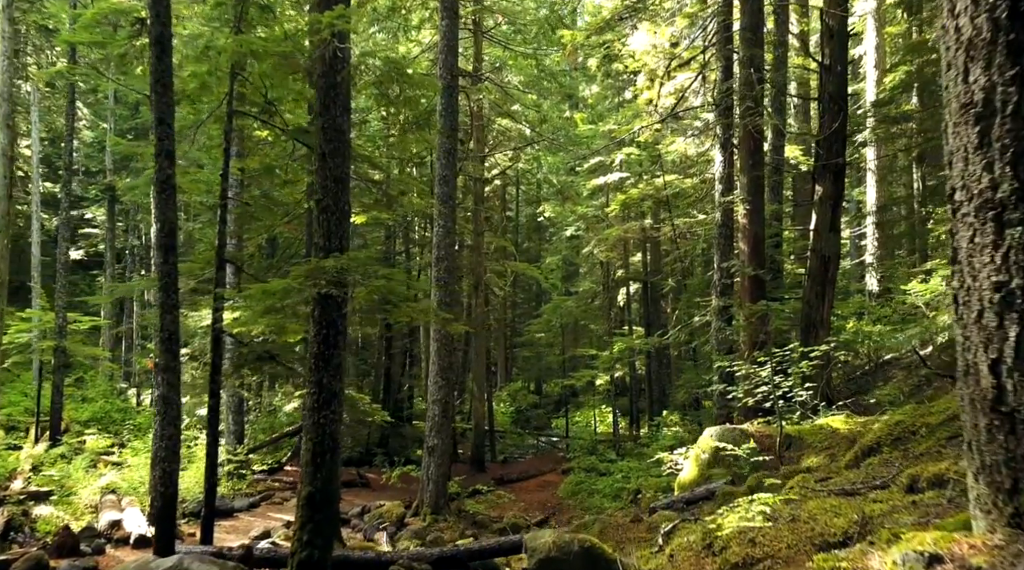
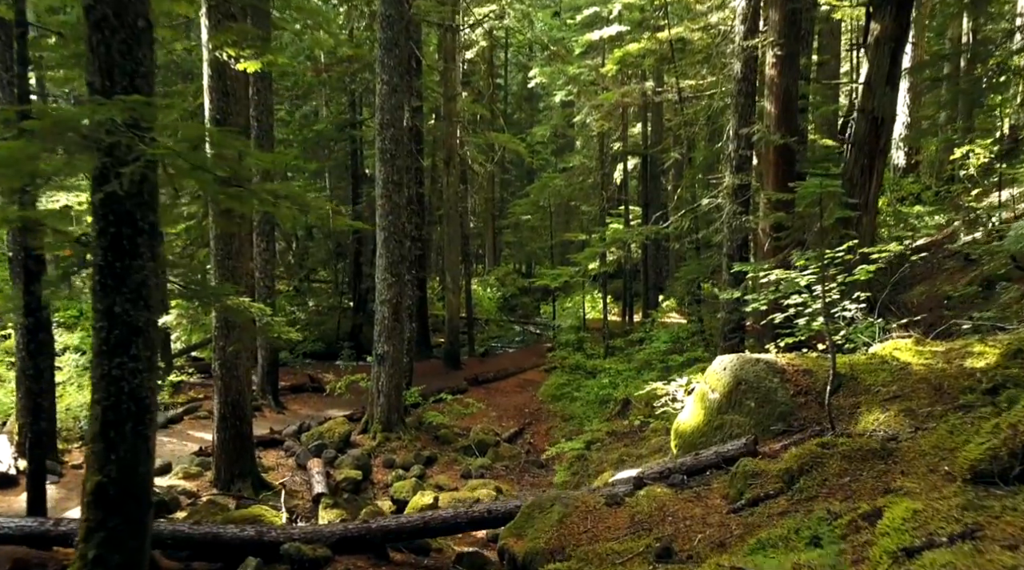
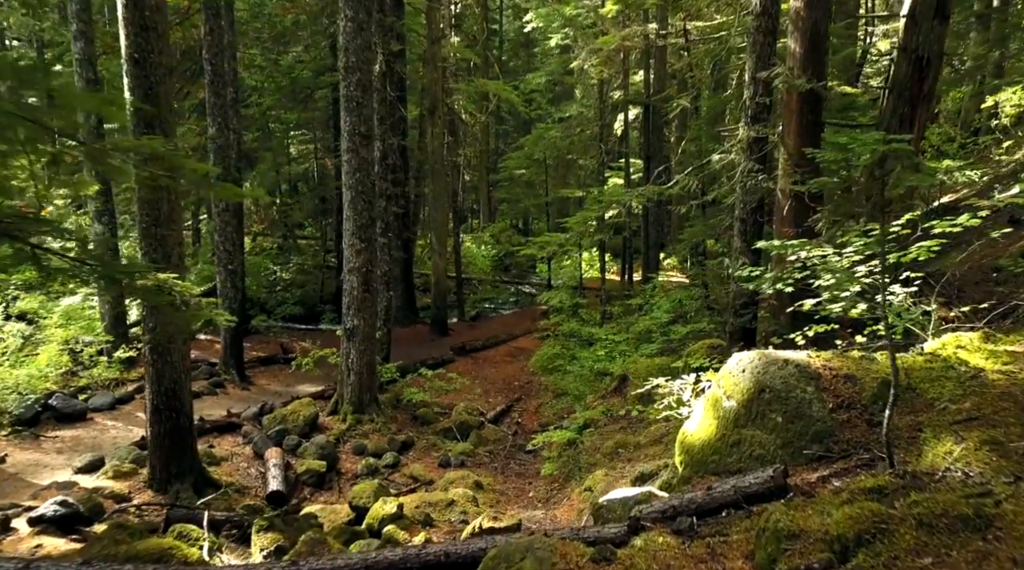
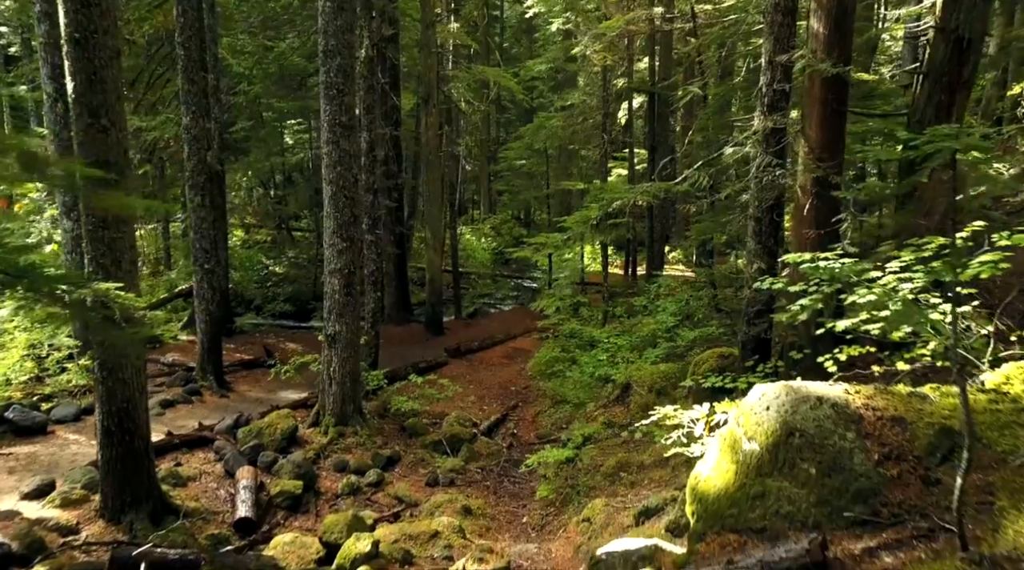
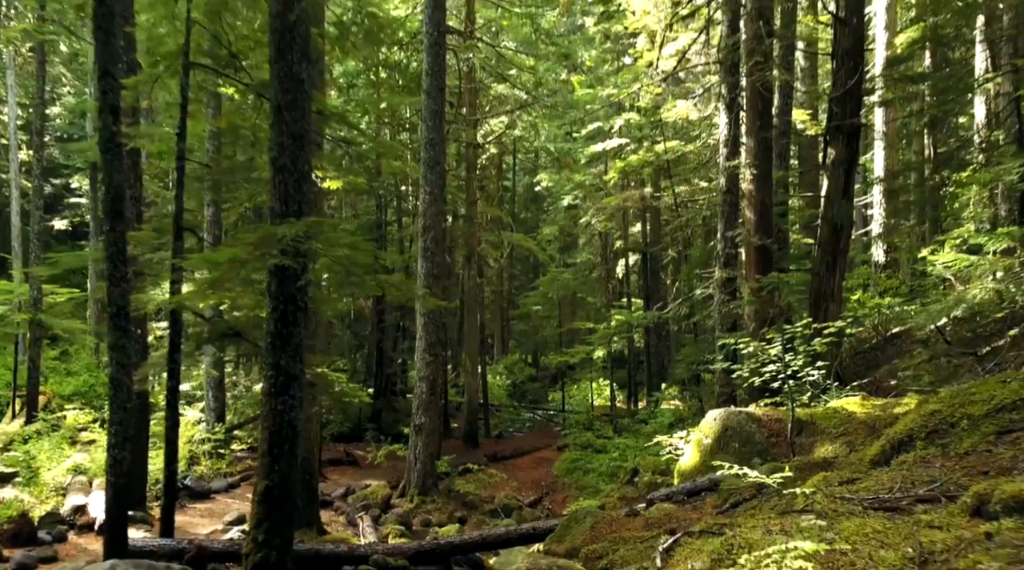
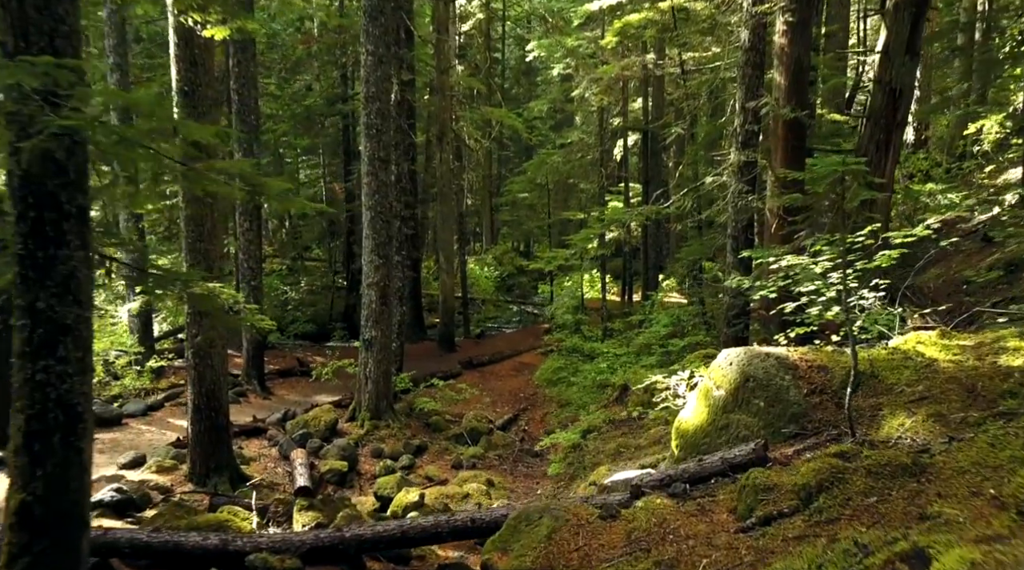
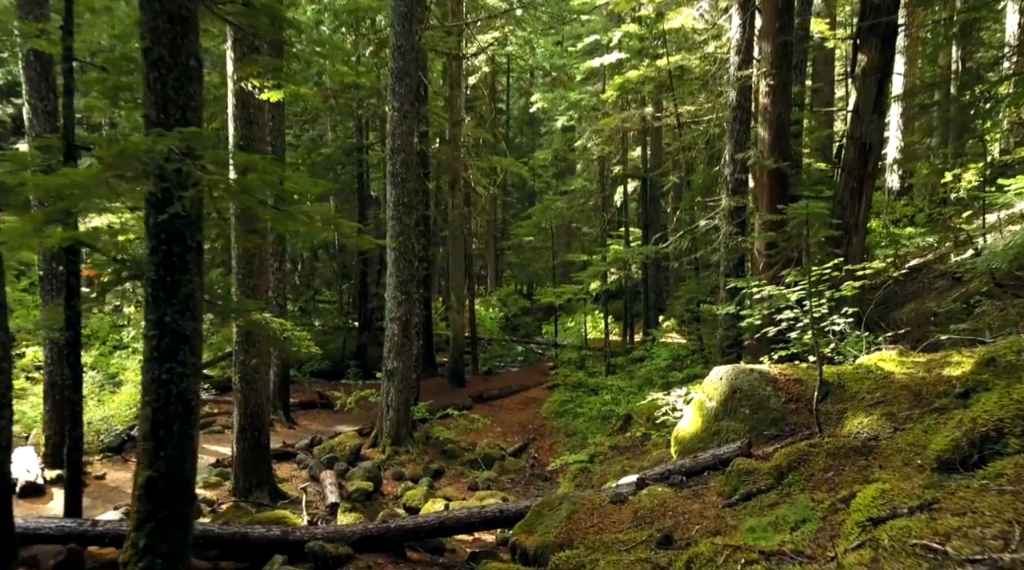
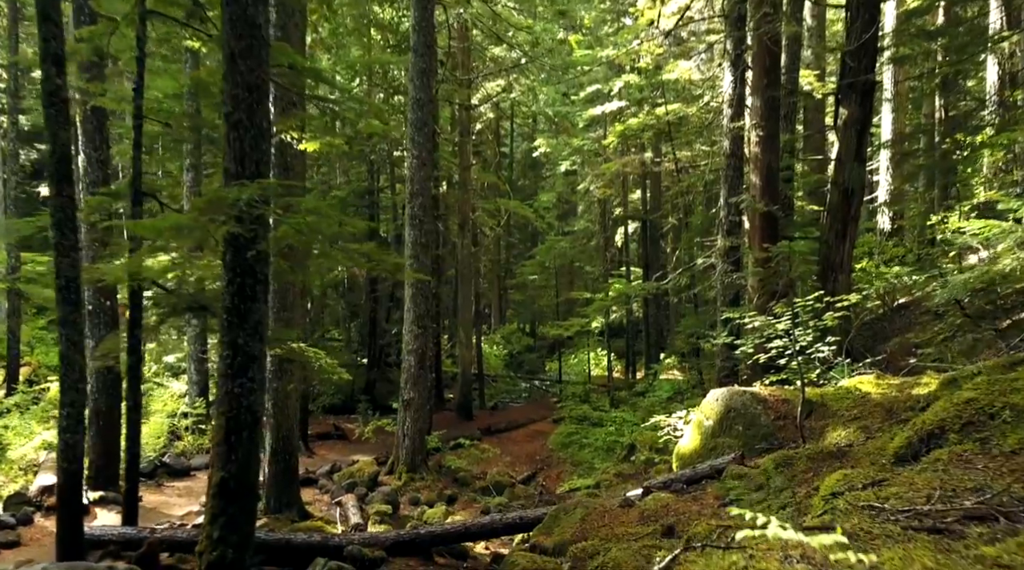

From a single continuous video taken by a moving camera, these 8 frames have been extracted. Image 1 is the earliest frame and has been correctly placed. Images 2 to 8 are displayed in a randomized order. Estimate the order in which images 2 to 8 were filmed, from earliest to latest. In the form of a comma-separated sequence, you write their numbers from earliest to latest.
5, 8, 7, 2, 6, 3, 4
